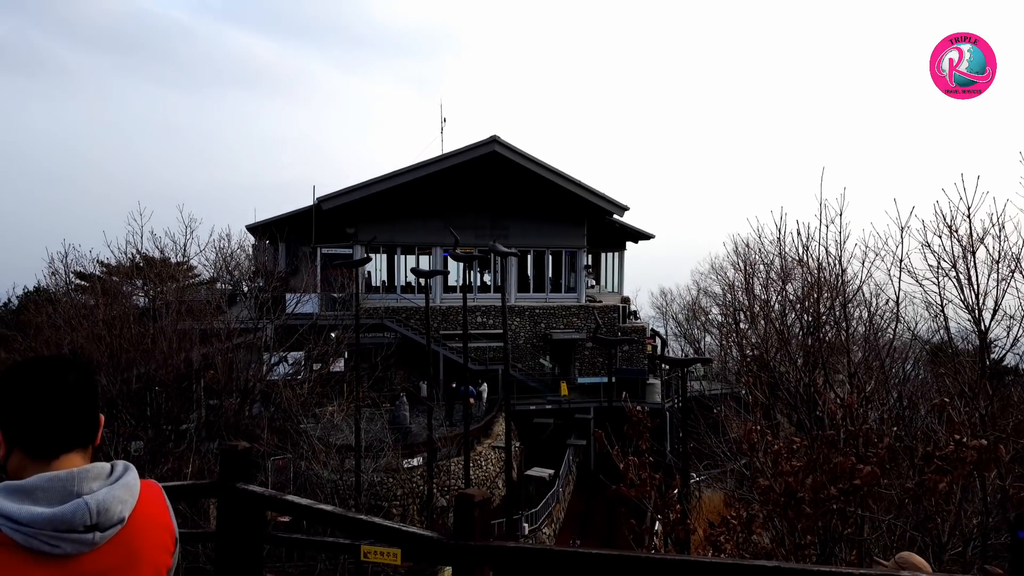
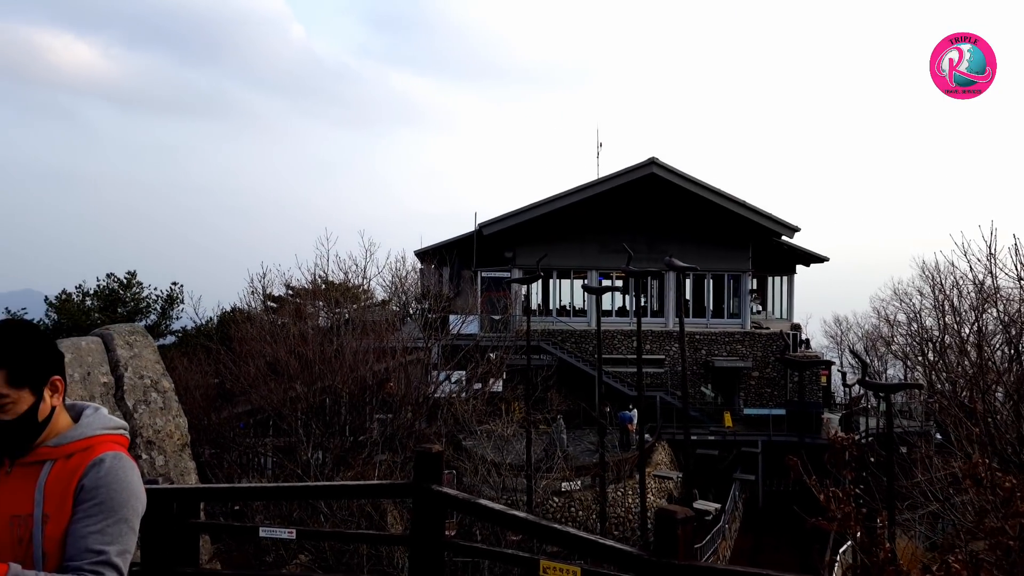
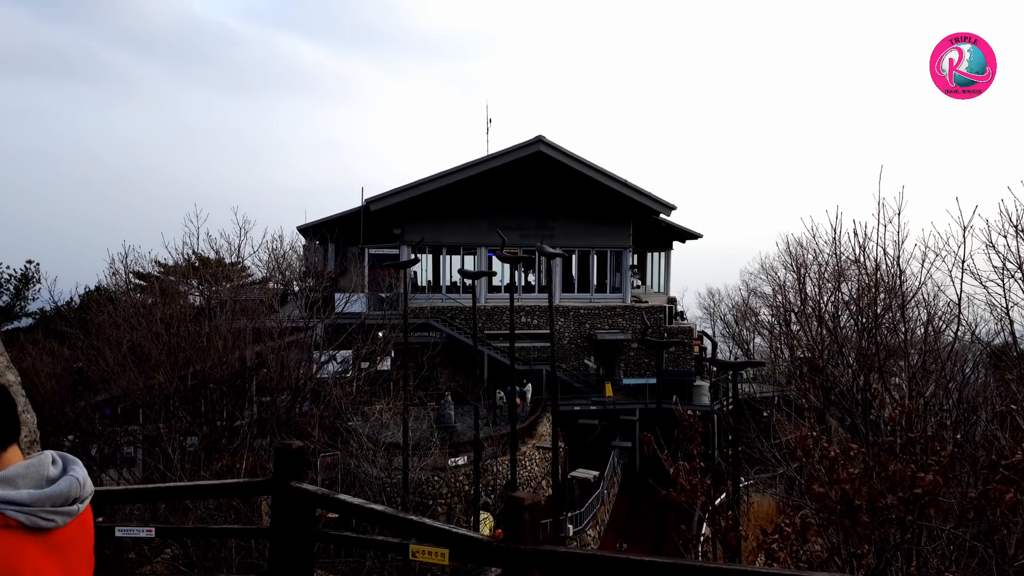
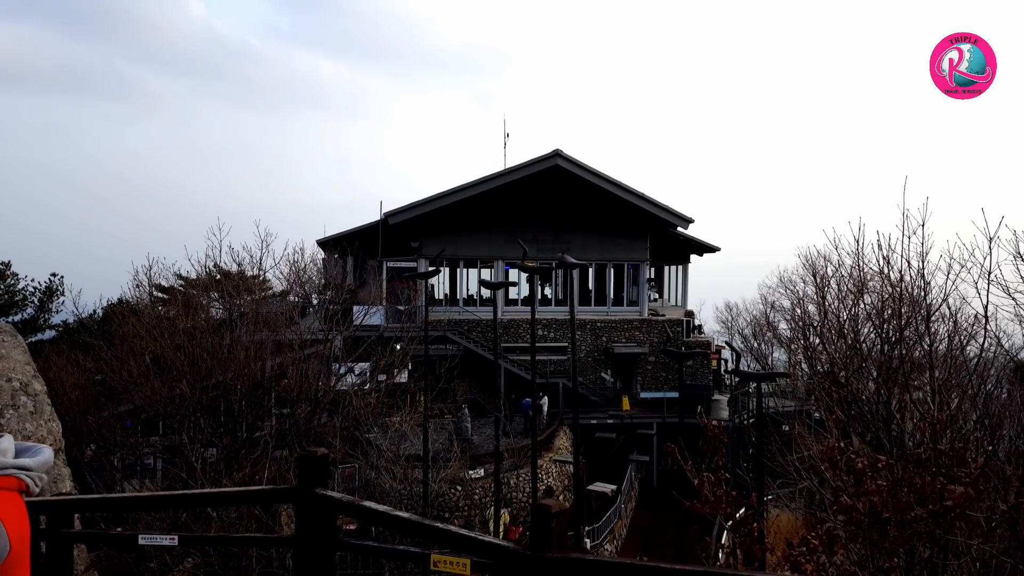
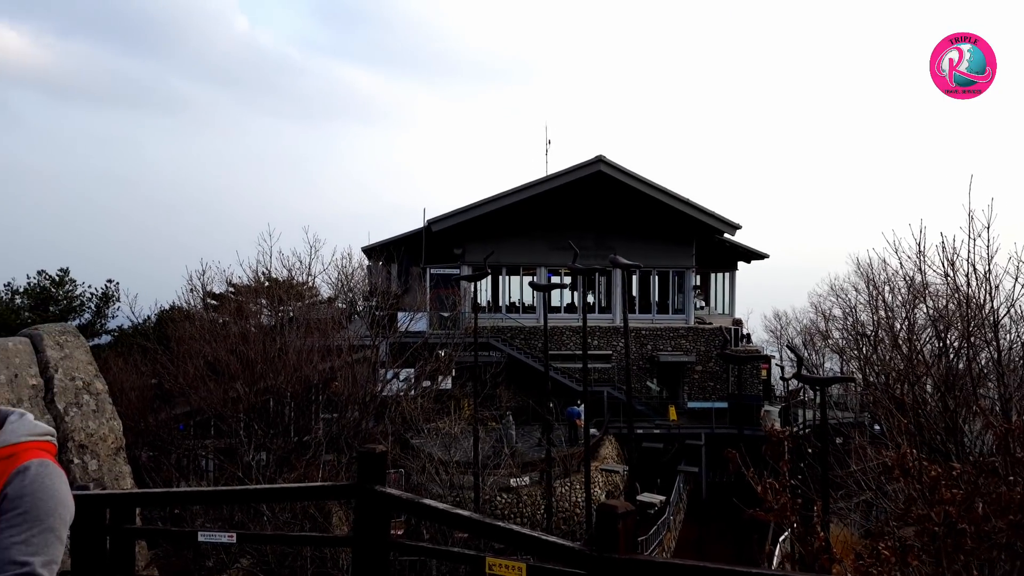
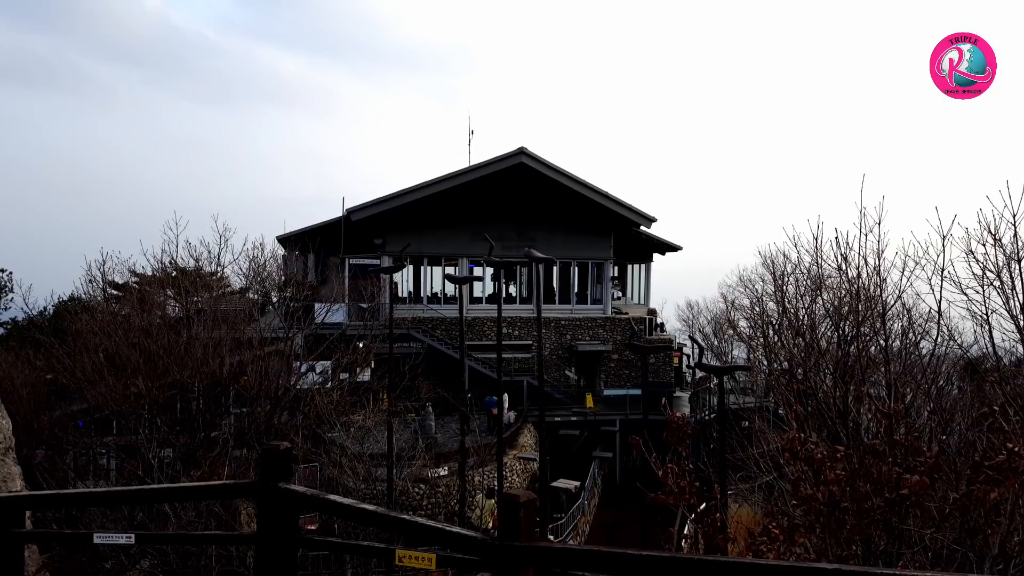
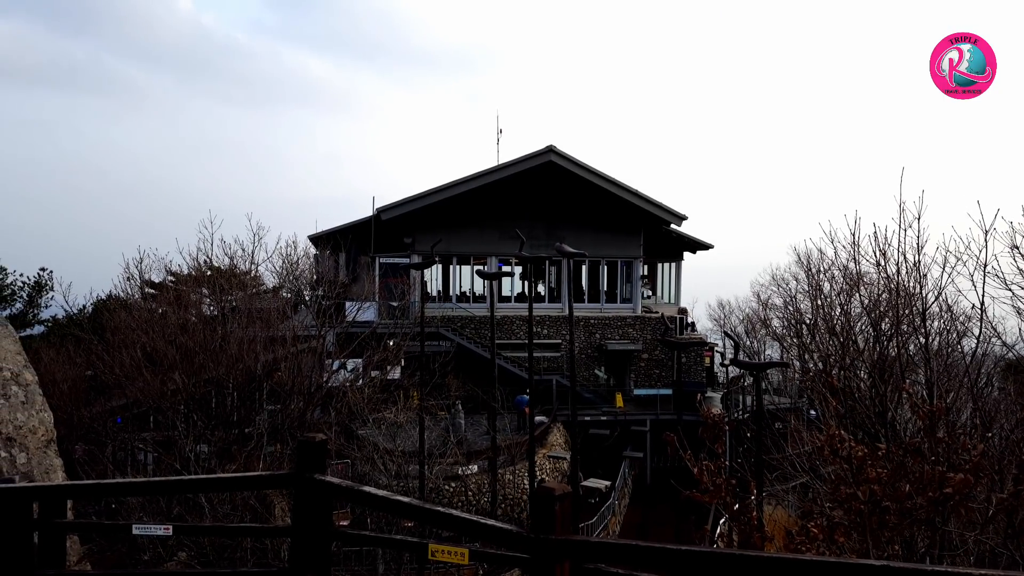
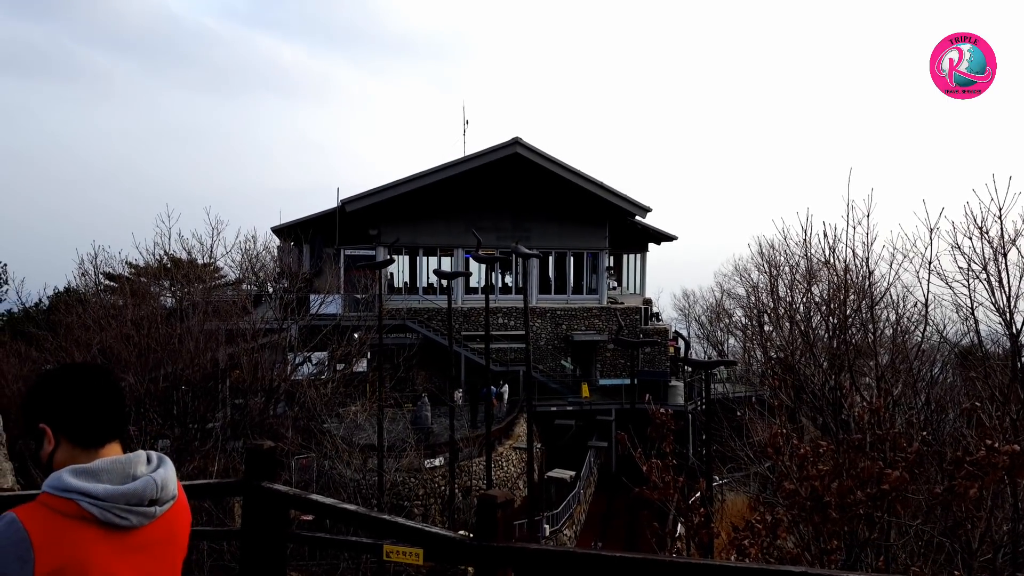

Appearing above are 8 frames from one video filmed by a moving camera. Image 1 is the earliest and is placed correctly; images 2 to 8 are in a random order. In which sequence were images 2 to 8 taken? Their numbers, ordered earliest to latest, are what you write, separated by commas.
8, 3, 4, 6, 7, 5, 2
